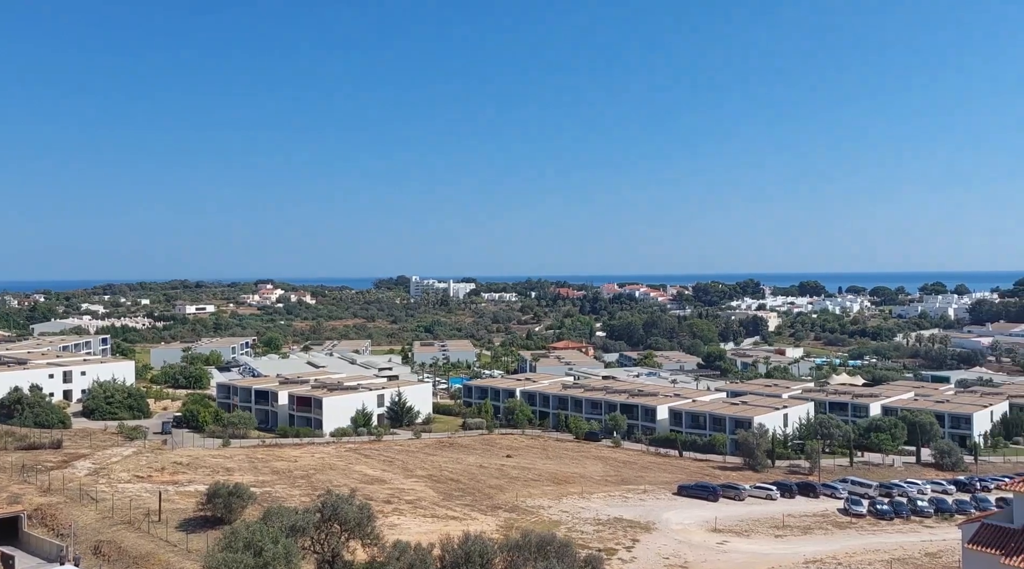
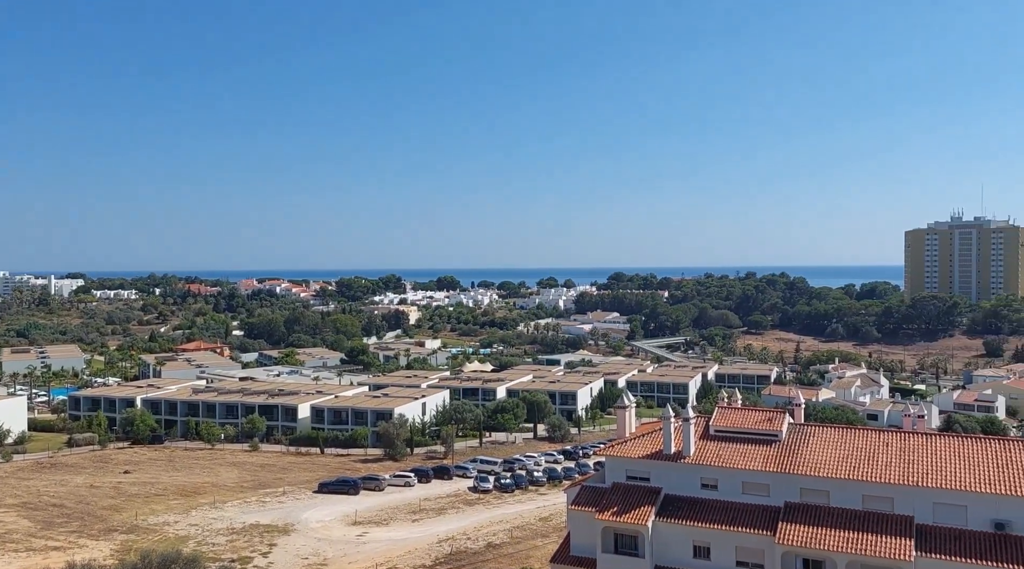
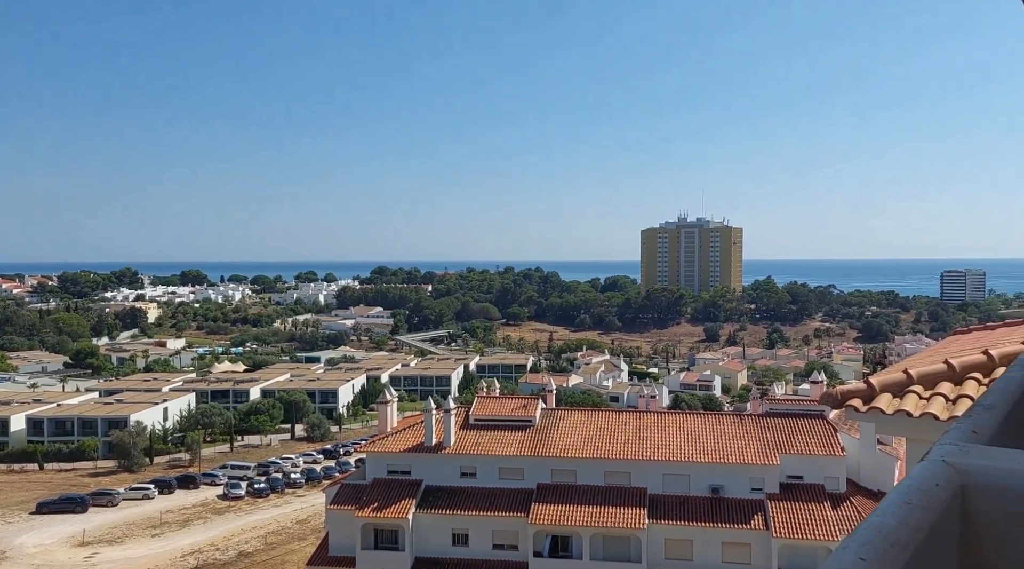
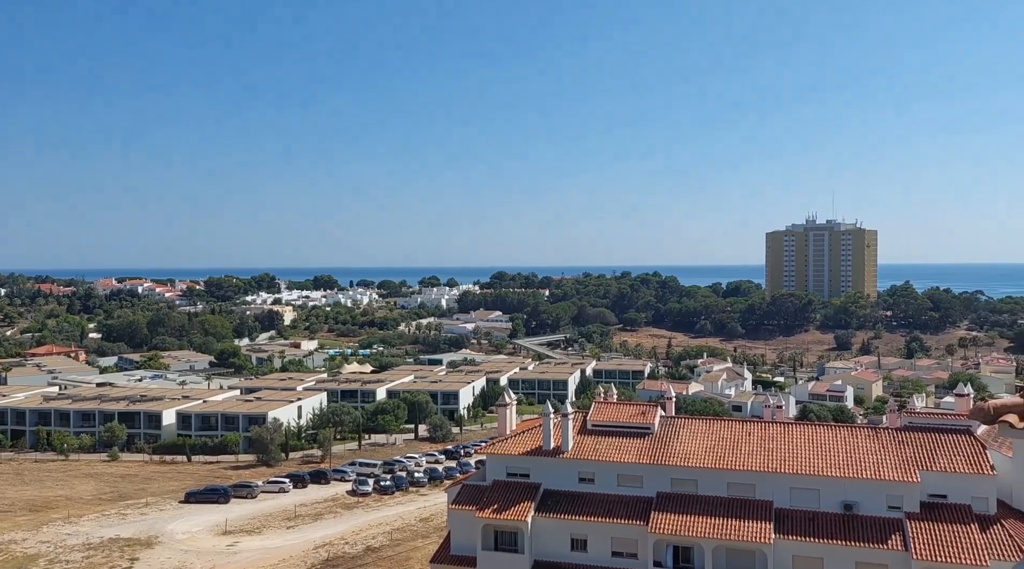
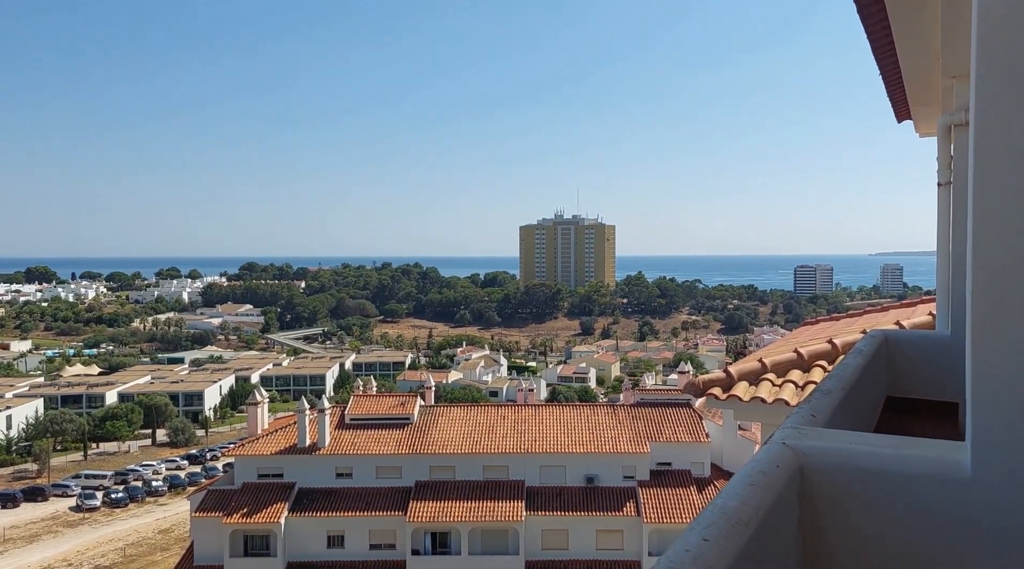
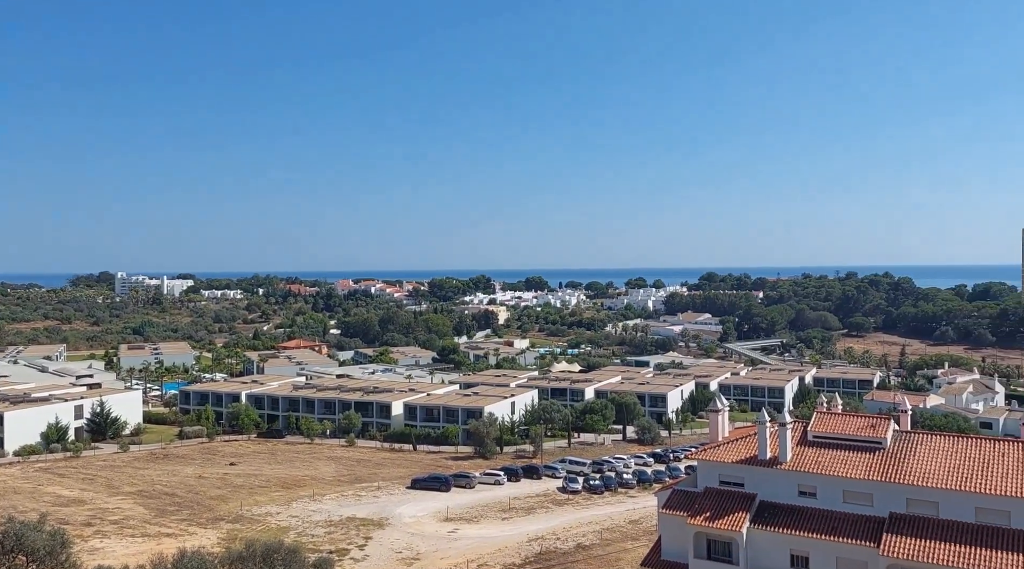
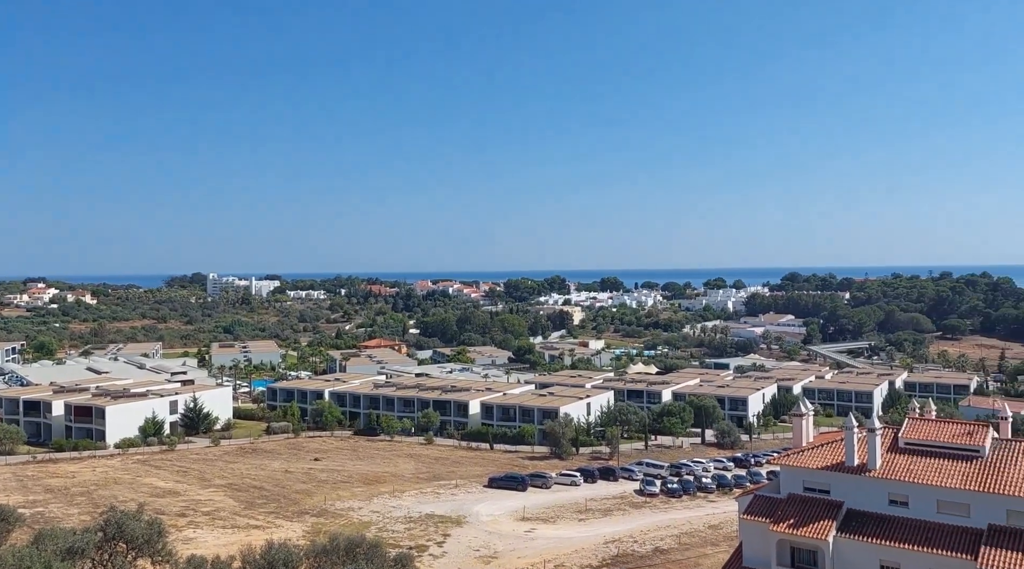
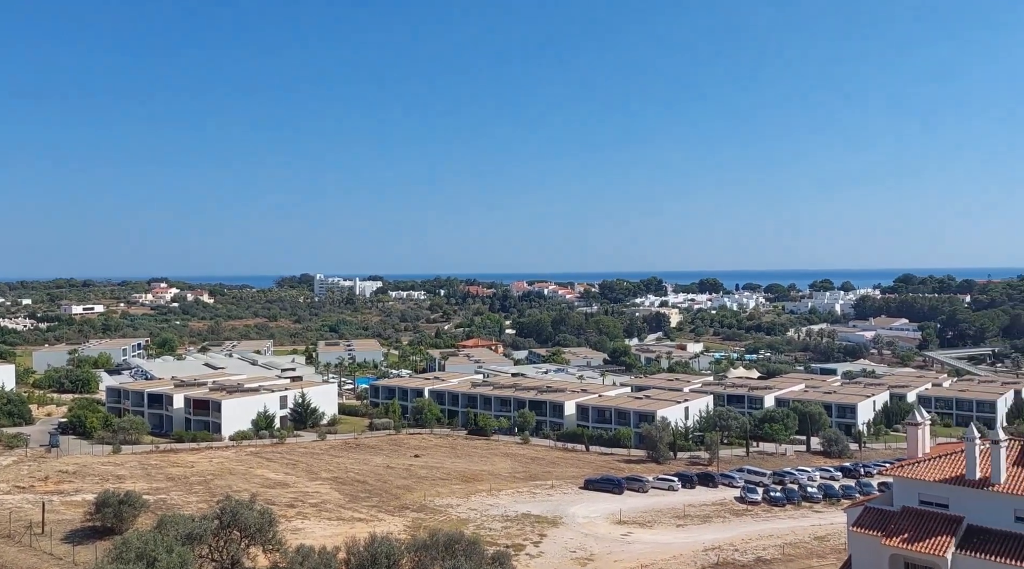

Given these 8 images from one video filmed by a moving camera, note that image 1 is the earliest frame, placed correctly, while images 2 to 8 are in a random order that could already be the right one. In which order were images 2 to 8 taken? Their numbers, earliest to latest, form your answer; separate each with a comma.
8, 7, 6, 2, 4, 3, 5
